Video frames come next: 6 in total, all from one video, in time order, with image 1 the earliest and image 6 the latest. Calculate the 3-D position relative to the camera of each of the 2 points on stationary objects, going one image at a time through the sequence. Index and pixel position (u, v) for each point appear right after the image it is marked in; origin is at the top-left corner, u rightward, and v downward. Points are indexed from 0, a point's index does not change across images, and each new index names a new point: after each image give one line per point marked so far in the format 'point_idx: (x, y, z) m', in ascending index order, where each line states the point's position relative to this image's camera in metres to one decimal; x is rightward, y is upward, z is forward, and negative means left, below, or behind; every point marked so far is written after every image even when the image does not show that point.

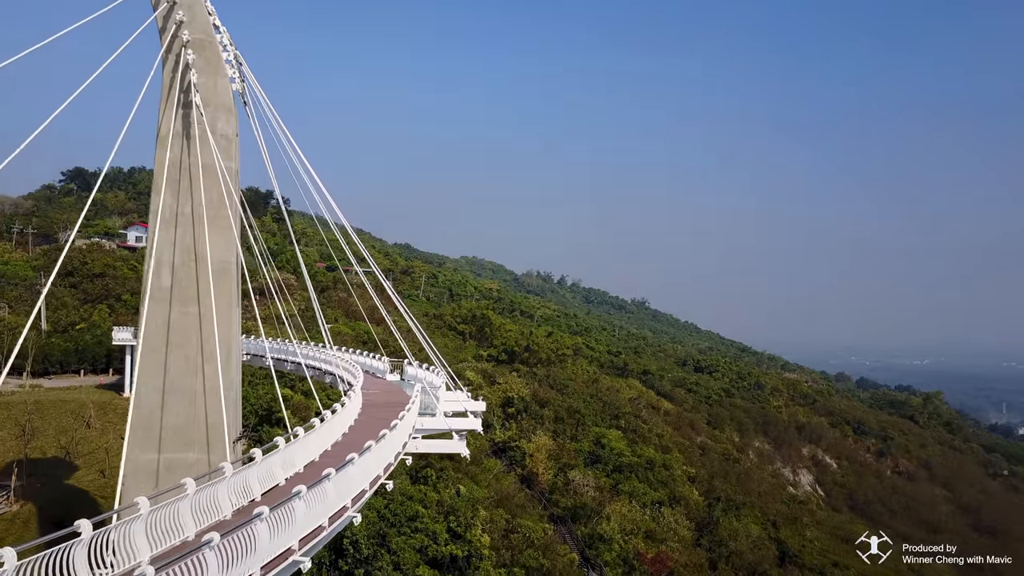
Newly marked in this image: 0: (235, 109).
0: (-4.2, +2.7, +10.6) m
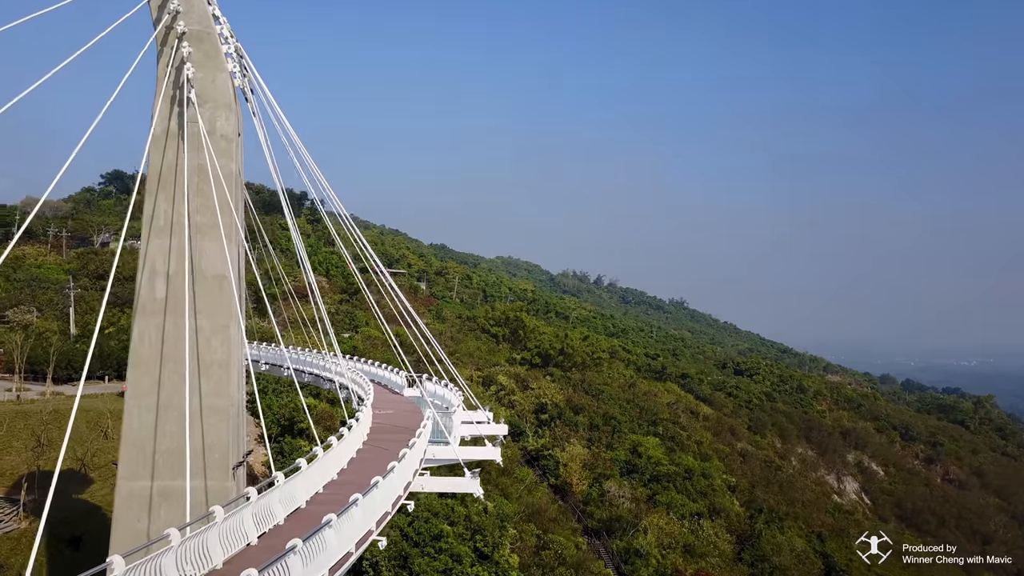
0: (-3.9, +2.5, +9.7) m
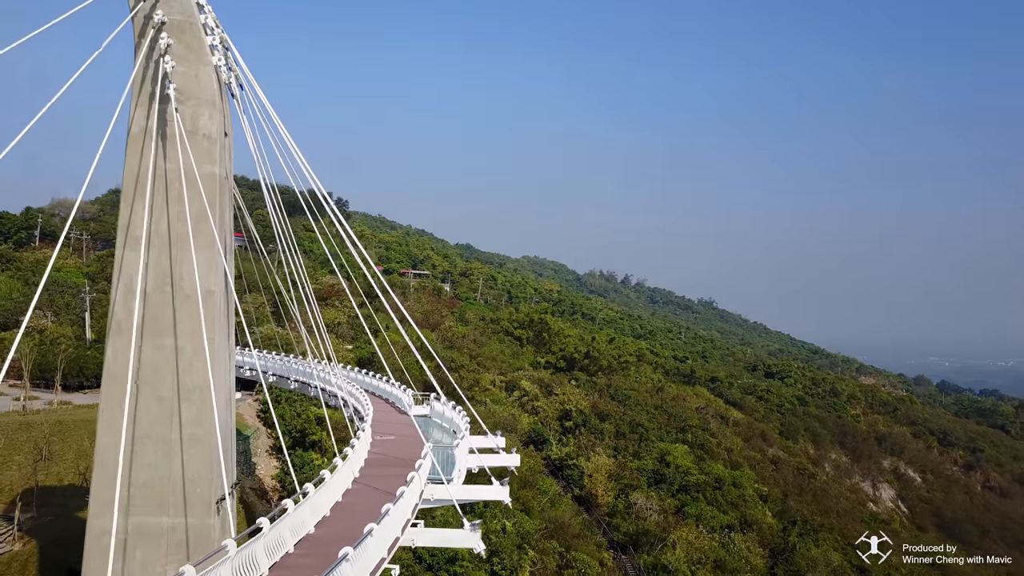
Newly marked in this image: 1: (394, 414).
0: (-3.7, +2.3, +8.8) m
1: (-2.6, -2.8, +14.9) m
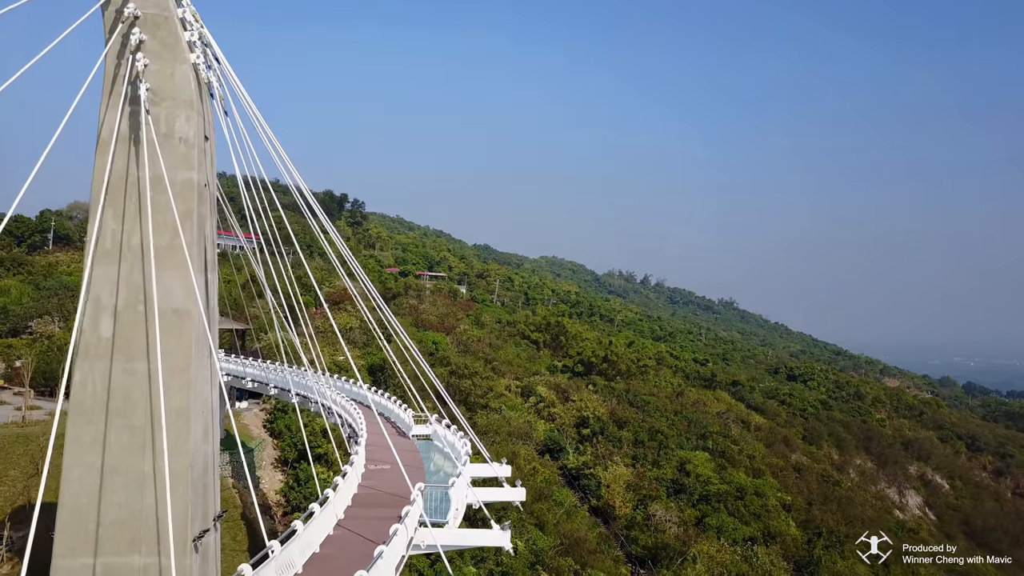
0: (-3.6, +2.1, +8.1) m
1: (-2.4, -3.0, +14.2) m
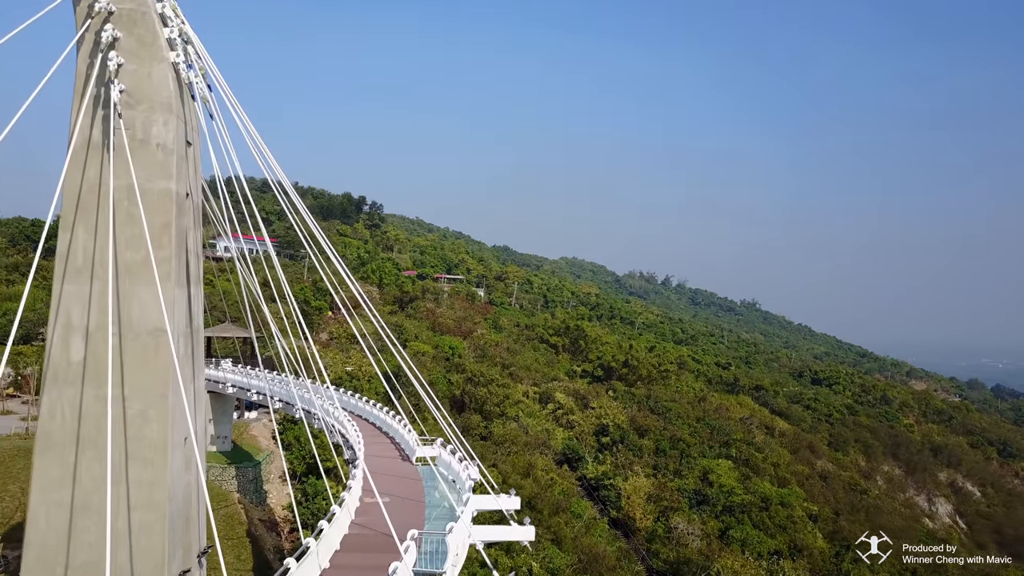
0: (-3.6, +1.9, +7.4) m
1: (-2.2, -3.2, +13.5) m
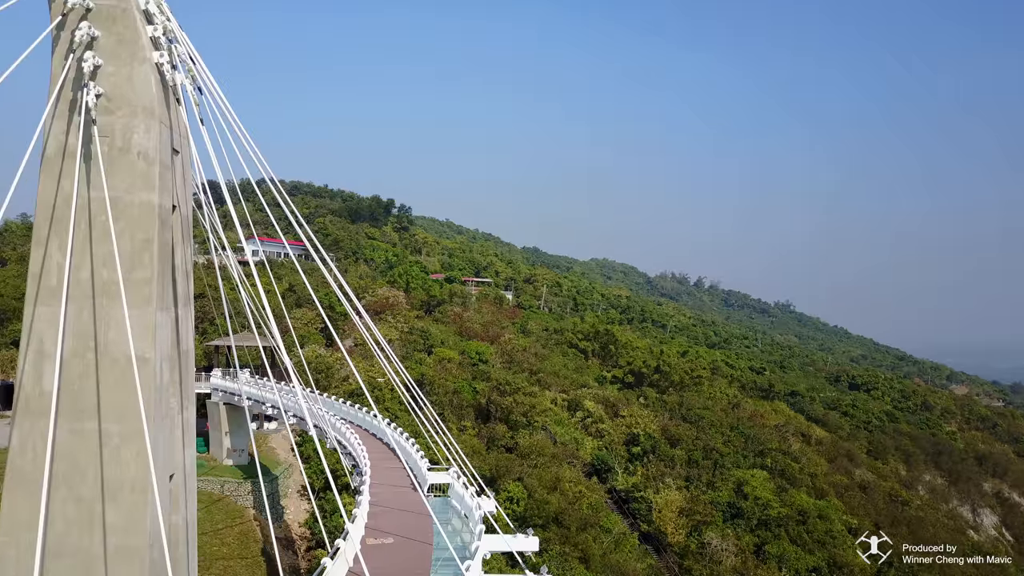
0: (-3.4, +1.7, +6.8) m
1: (-1.7, -3.4, +12.7) m
